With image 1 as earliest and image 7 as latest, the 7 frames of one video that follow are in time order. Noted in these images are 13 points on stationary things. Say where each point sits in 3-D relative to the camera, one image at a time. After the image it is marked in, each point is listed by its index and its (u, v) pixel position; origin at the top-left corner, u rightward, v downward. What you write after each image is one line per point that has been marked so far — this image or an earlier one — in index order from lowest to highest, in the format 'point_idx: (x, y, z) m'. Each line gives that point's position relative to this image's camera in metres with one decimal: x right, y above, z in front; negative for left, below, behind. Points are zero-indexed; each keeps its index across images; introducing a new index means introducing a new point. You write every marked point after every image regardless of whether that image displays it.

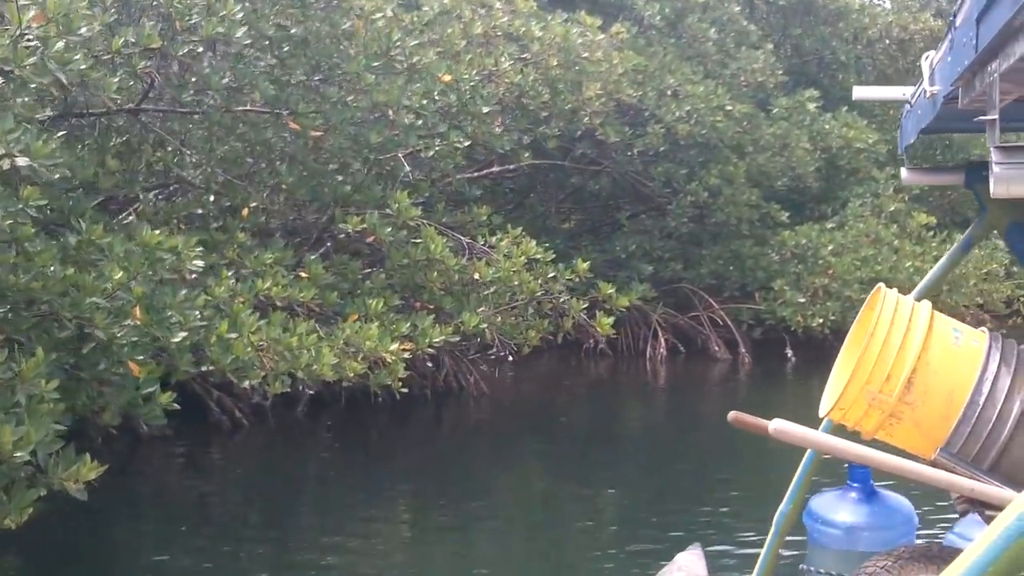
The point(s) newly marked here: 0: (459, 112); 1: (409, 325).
0: (-0.3, +1.2, +8.4) m
1: (-0.6, -0.2, +7.1) m
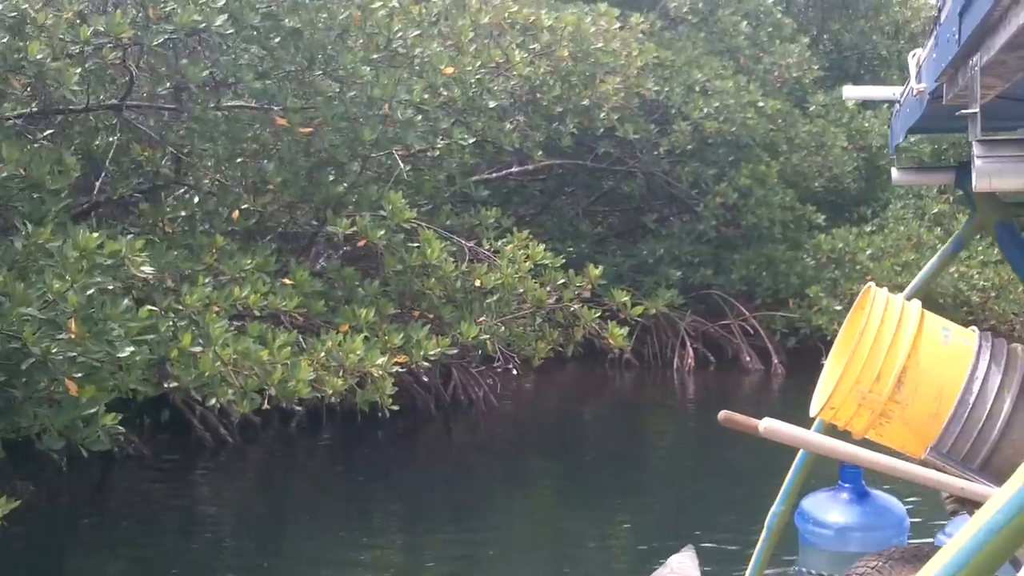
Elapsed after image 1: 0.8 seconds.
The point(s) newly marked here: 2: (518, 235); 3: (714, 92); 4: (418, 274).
0: (-0.3, +1.1, +7.9) m
1: (-0.6, -0.2, +6.6) m
2: (0.0, +0.3, +7.2) m
3: (+1.7, +1.7, +10.9) m
4: (-0.5, +0.1, +6.8) m
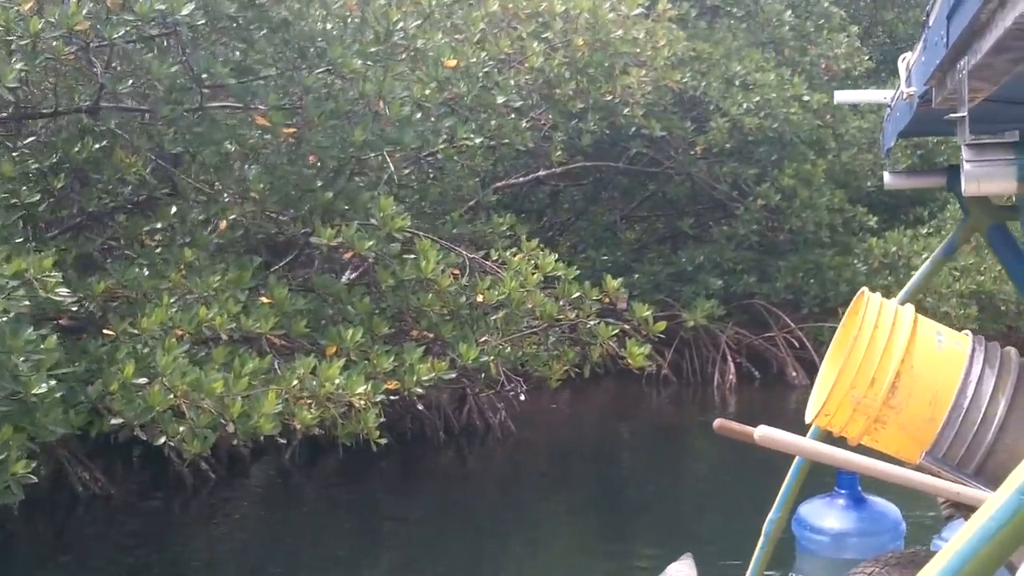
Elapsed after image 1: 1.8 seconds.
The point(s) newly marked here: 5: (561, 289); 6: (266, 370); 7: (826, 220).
0: (-0.2, +1.0, +7.2) m
1: (-0.5, -0.3, +5.9) m
2: (+0.1, +0.2, +6.5) m
3: (+1.9, +1.6, +10.1) m
4: (-0.5, 0.0, +6.1) m
5: (+0.2, 0.0, +6.5) m
6: (-1.0, -0.3, +5.2) m
7: (+2.5, +0.5, +10.4) m
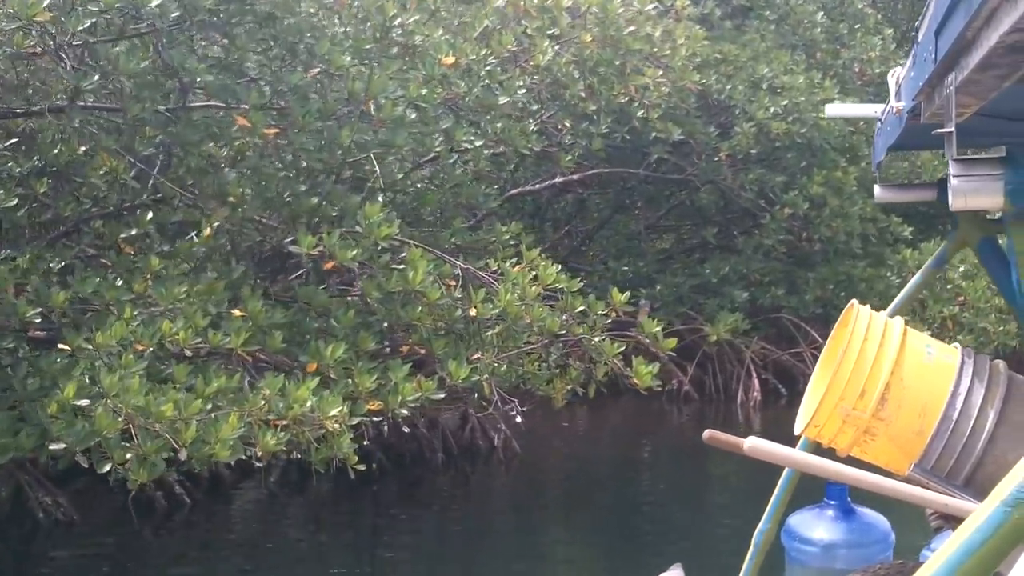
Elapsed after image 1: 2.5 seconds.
0: (-0.2, +1.0, +6.8) m
1: (-0.6, -0.4, +5.4) m
2: (+0.1, +0.2, +6.0) m
3: (+2.0, +1.5, +9.6) m
4: (-0.5, -0.1, +5.6) m
5: (+0.2, -0.1, +6.0) m
6: (-1.0, -0.4, +4.8) m
7: (+2.6, +0.4, +9.9) m
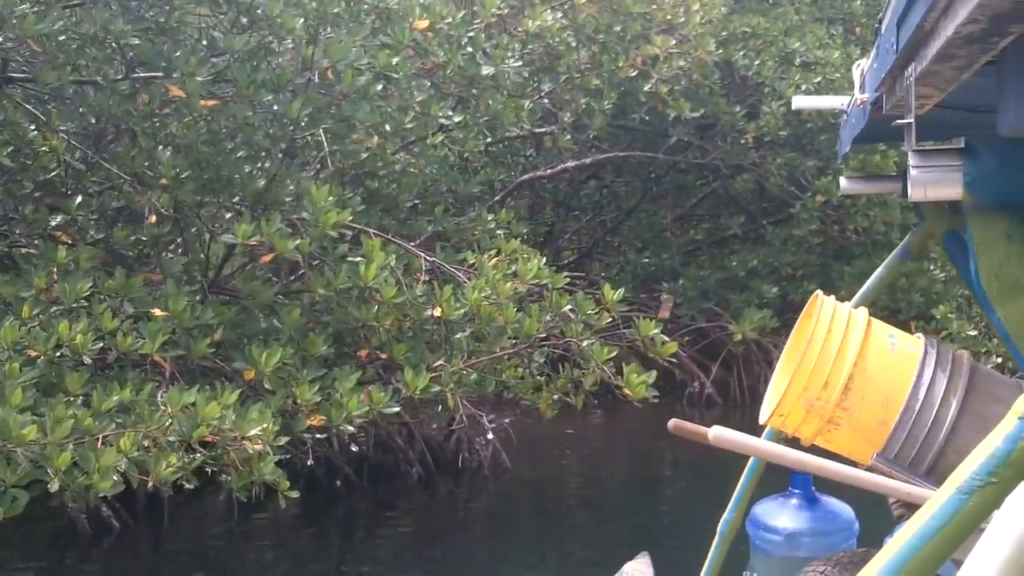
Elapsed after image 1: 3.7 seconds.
0: (-0.3, +1.0, +6.0) m
1: (-0.7, -0.4, +4.7) m
2: (0.0, +0.2, +5.3) m
3: (+2.1, +1.5, +8.8) m
4: (-0.6, 0.0, +4.9) m
5: (+0.1, -0.1, +5.2) m
6: (-1.2, -0.4, +4.1) m
7: (+2.7, +0.5, +9.0) m
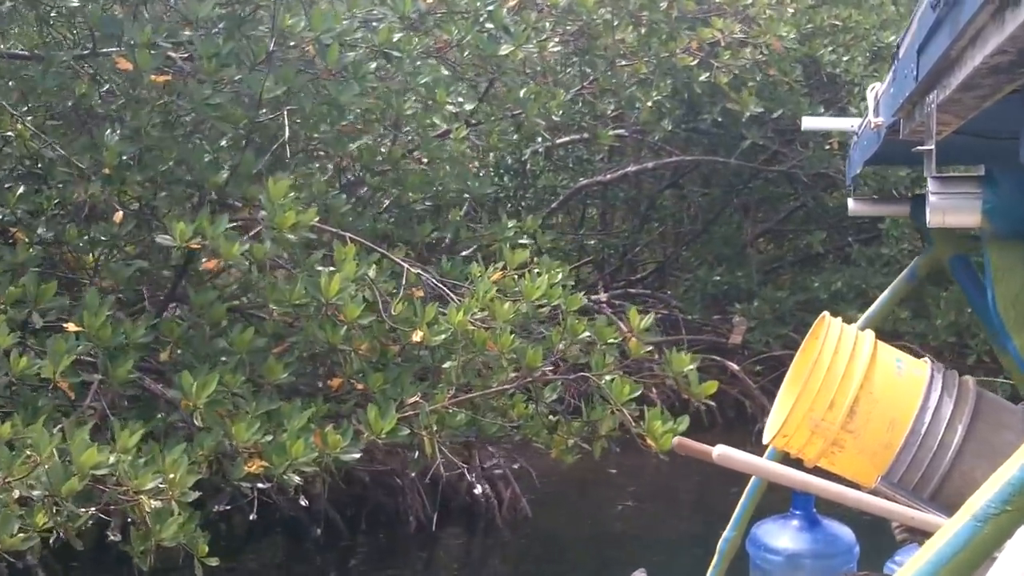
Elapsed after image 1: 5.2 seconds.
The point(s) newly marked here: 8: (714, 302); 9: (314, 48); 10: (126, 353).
0: (-0.2, +0.9, +5.1) m
1: (-0.7, -0.4, +3.8) m
2: (0.0, +0.1, +4.3) m
3: (+2.4, +1.3, +7.7) m
4: (-0.6, -0.1, +4.0) m
5: (+0.2, -0.1, +4.3) m
6: (-1.3, -0.4, +3.3) m
7: (+3.0, +0.3, +7.9) m
8: (+1.3, -0.1, +8.6) m
9: (-0.7, +0.8, +4.4) m
10: (-1.2, -0.2, +3.9) m
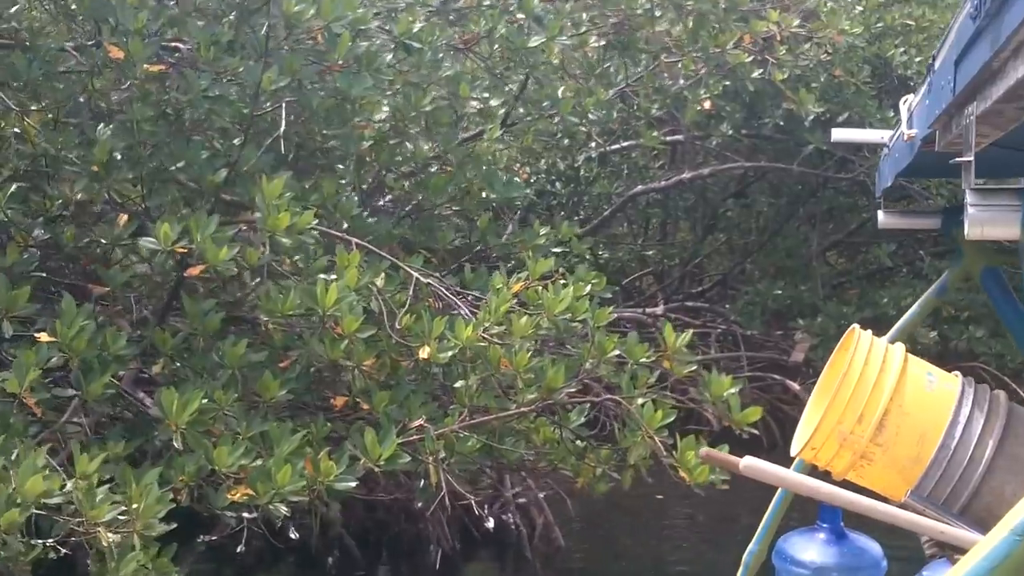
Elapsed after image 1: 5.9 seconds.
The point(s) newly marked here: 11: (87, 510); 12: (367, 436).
0: (0.0, +0.9, +4.7) m
1: (-0.7, -0.4, +3.5) m
2: (+0.1, +0.1, +3.9) m
3: (+2.7, +1.3, +7.2) m
4: (-0.6, -0.1, +3.7) m
5: (+0.2, -0.2, +3.9) m
6: (-1.3, -0.4, +2.9) m
7: (+3.3, +0.2, +7.3) m
8: (+1.6, -0.2, +8.1) m
9: (-0.6, +0.8, +4.0) m
10: (-1.1, -0.2, +3.6) m
11: (-1.0, -0.5, +2.9) m
12: (-0.4, -0.4, +3.5) m
